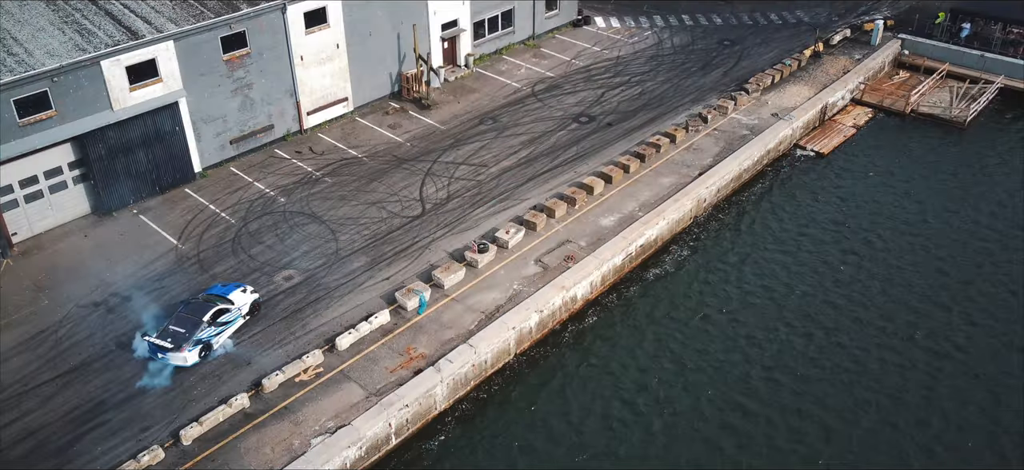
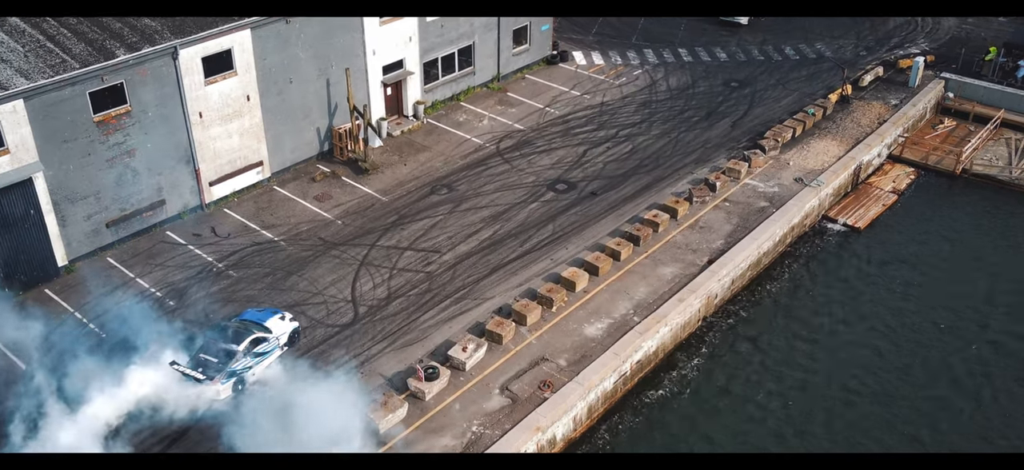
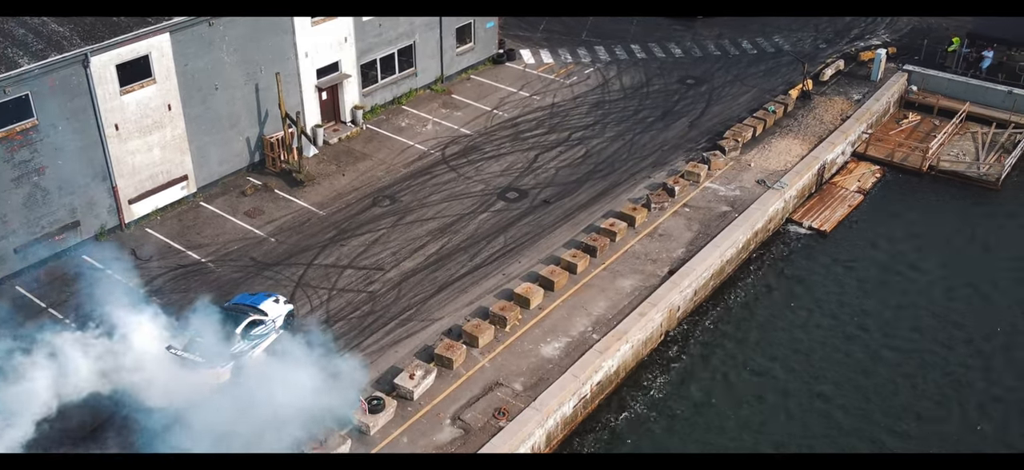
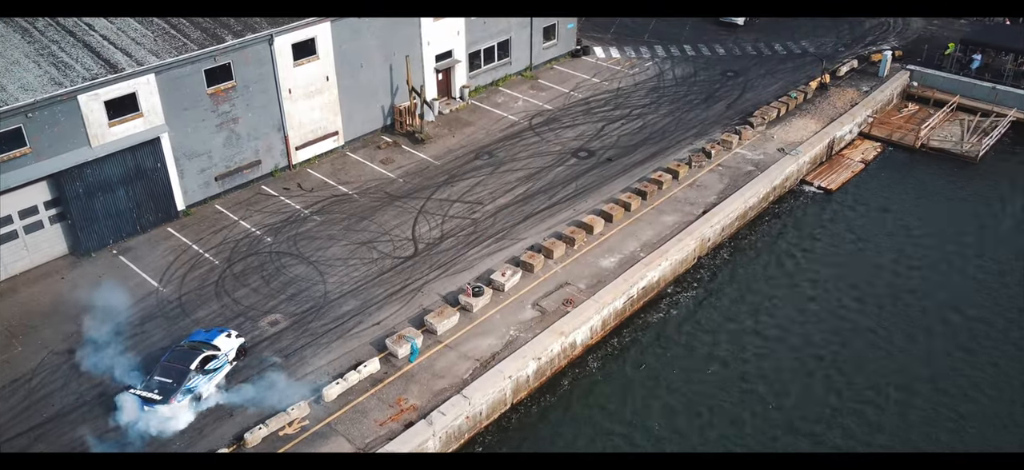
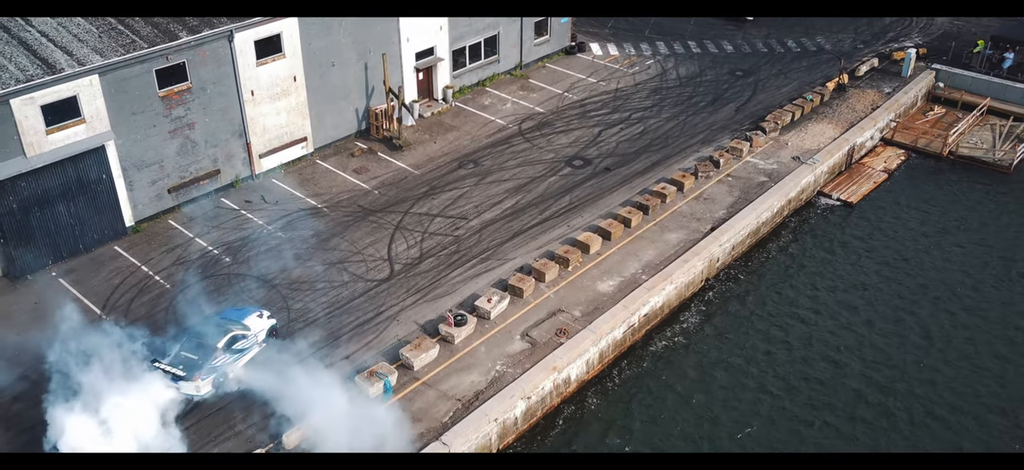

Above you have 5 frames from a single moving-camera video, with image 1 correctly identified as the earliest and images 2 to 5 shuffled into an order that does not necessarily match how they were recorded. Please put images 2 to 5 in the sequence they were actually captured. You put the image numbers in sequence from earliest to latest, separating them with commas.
4, 5, 2, 3
